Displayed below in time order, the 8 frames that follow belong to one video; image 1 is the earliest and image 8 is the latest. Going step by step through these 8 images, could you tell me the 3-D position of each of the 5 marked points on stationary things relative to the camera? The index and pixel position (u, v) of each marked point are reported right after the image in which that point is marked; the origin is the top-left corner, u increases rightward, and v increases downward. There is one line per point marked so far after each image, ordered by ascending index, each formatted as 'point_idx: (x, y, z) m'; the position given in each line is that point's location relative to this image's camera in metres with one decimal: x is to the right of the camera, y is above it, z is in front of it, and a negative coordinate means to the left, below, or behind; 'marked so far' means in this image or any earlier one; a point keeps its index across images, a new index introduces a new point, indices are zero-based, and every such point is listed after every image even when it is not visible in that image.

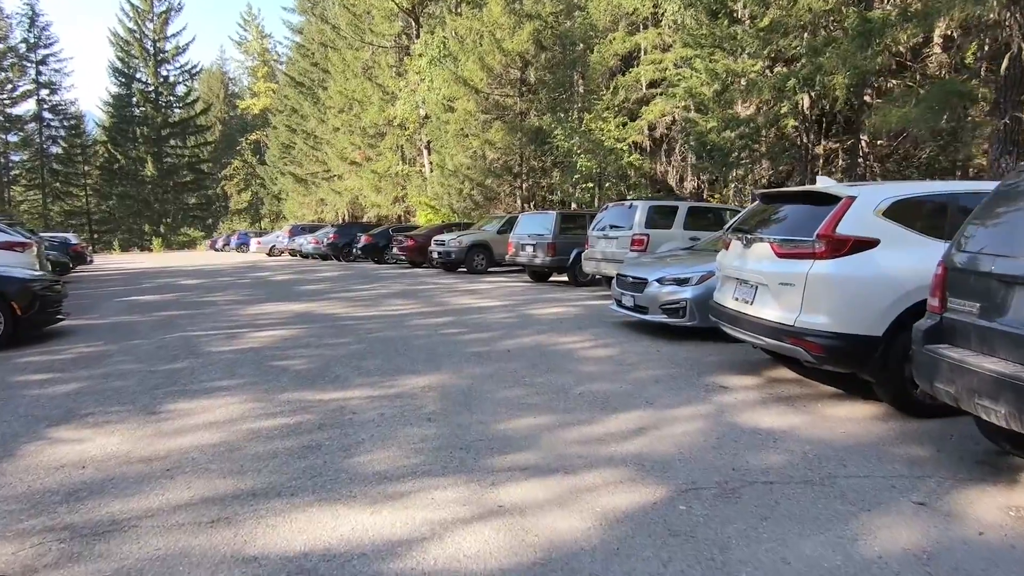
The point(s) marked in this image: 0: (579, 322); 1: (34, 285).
0: (+1.0, -0.5, +9.4) m
1: (-6.6, 0.0, +8.3) m
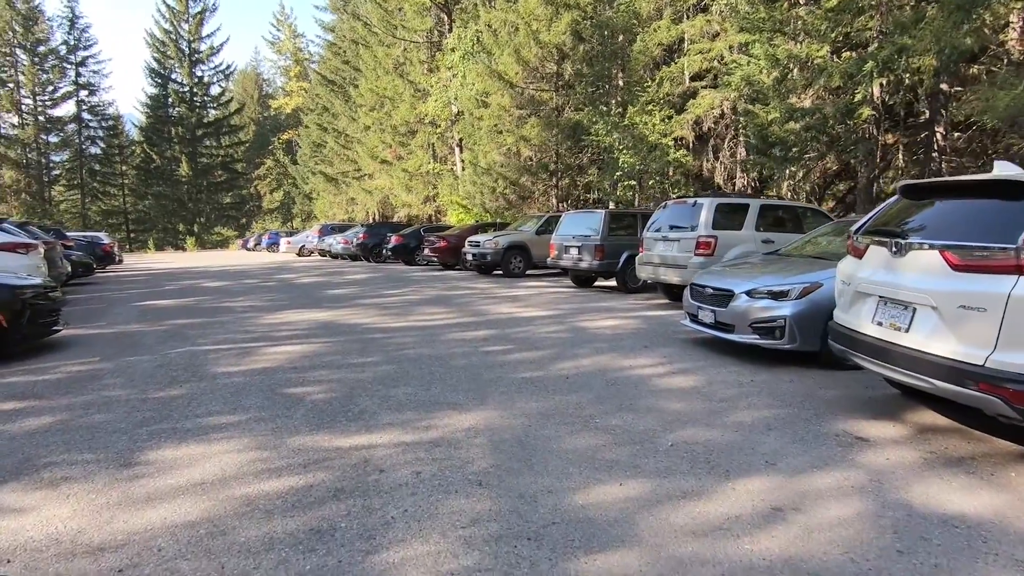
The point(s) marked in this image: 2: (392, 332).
0: (+1.7, -0.7, +8.0) m
1: (-5.9, -0.1, +7.3) m
2: (-1.8, -0.7, +9.0) m
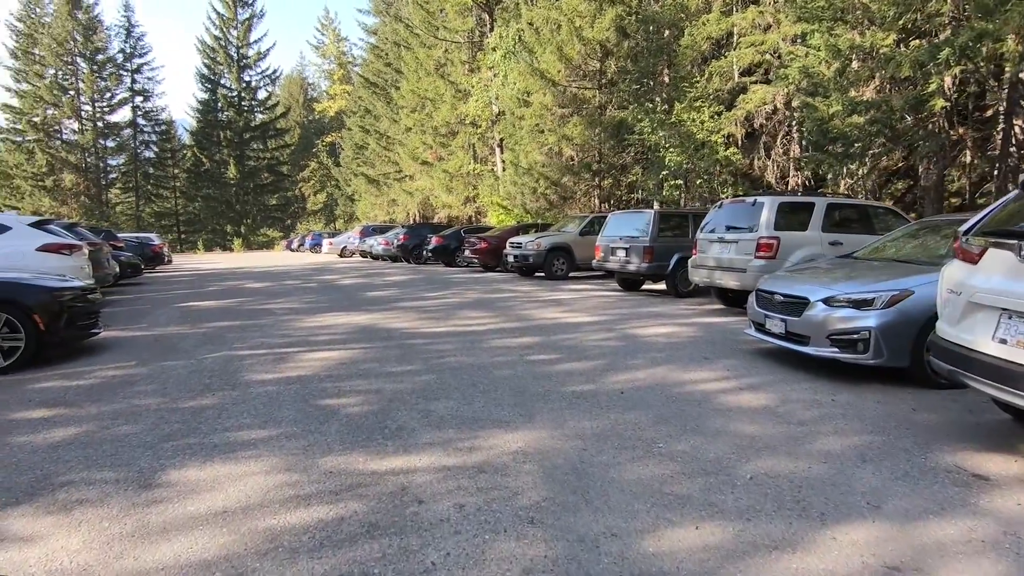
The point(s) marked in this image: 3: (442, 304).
0: (+2.3, -0.7, +7.4) m
1: (-5.4, -0.1, +7.2) m
2: (-1.1, -0.7, +8.6) m
3: (-1.4, -0.3, +12.1) m
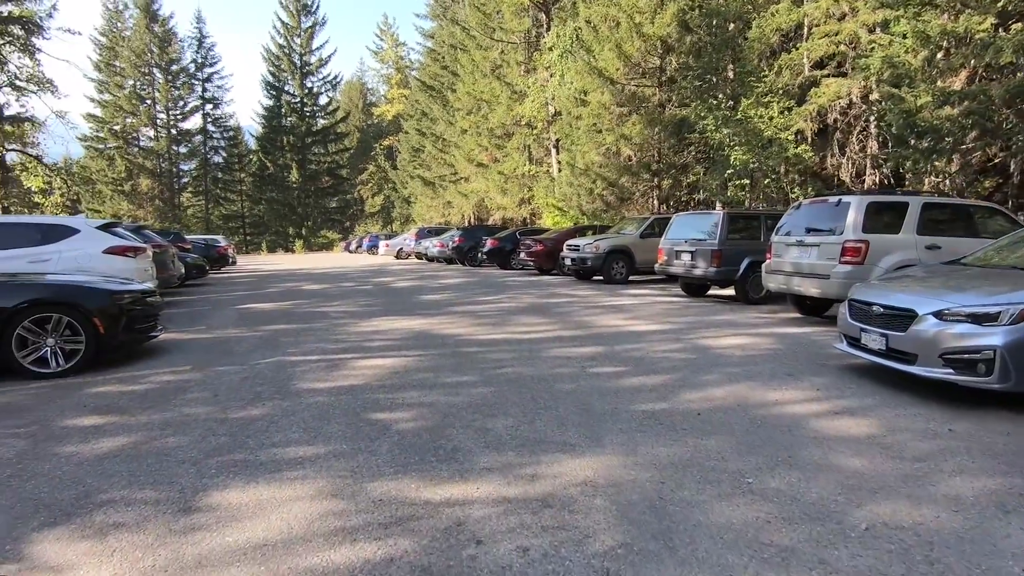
0: (+3.0, -0.8, +6.7) m
1: (-4.7, -0.1, +7.2) m
2: (-0.3, -0.8, +8.2) m
3: (-0.3, -0.4, +11.8) m
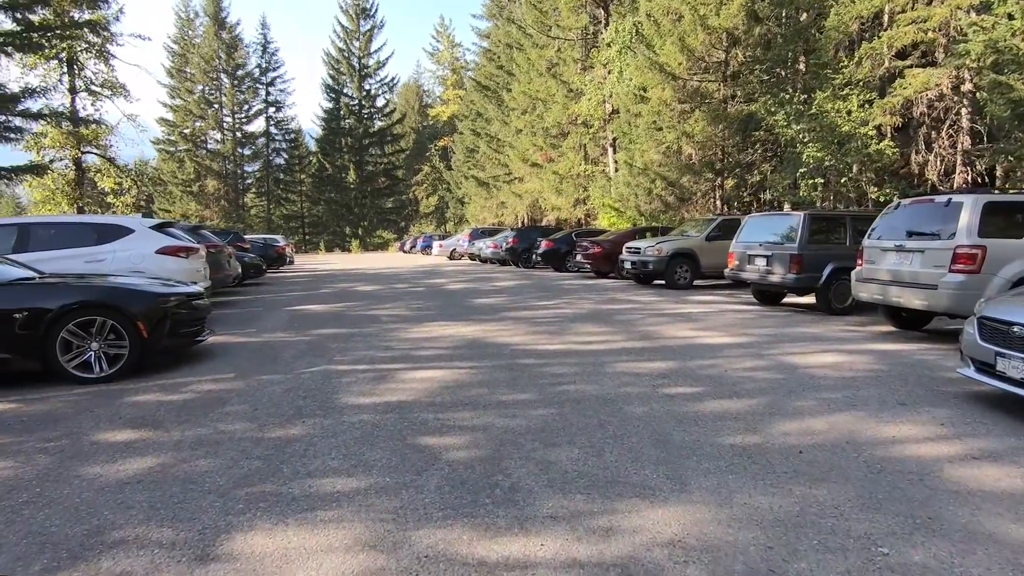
0: (+3.6, -1.0, +5.8) m
1: (-4.0, -0.2, +6.9) m
2: (+0.4, -0.9, +7.5) m
3: (+0.8, -0.5, +11.1) m
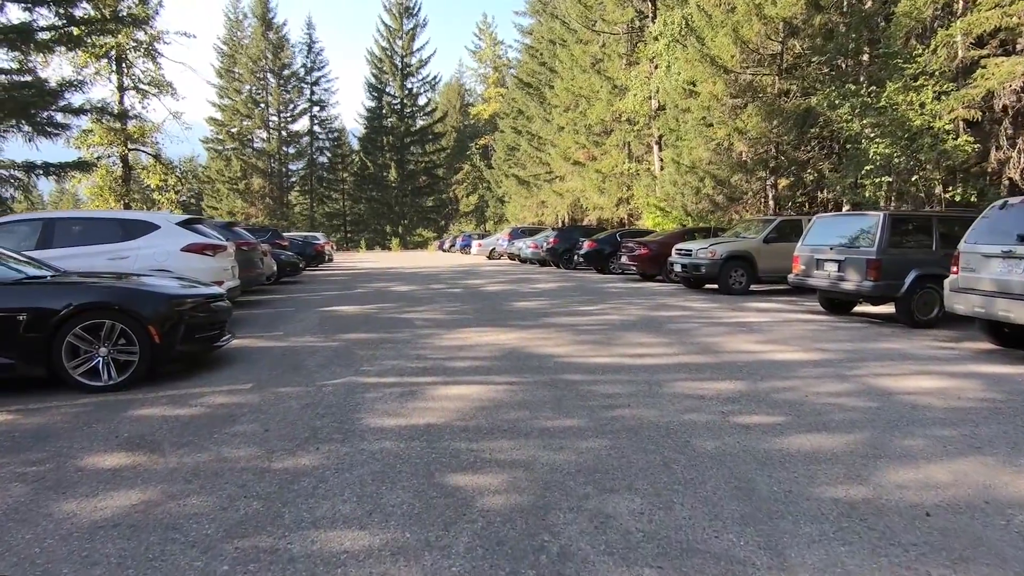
0: (+4.0, -1.1, +4.8) m
1: (-3.5, -0.2, +6.4) m
2: (+0.9, -0.9, +6.7) m
3: (+1.5, -0.6, +10.2) m
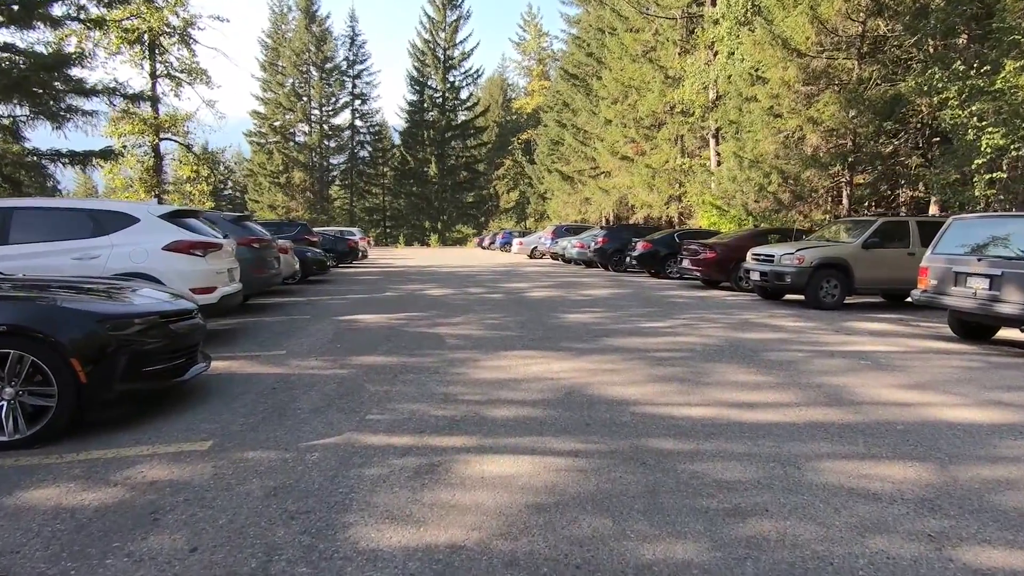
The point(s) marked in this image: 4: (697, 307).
0: (+4.4, -1.4, +2.6) m
1: (-3.0, -0.3, +4.6) m
2: (+1.4, -1.2, +4.7) m
3: (+2.2, -0.8, +8.2) m
4: (+3.8, -0.4, +12.4) m
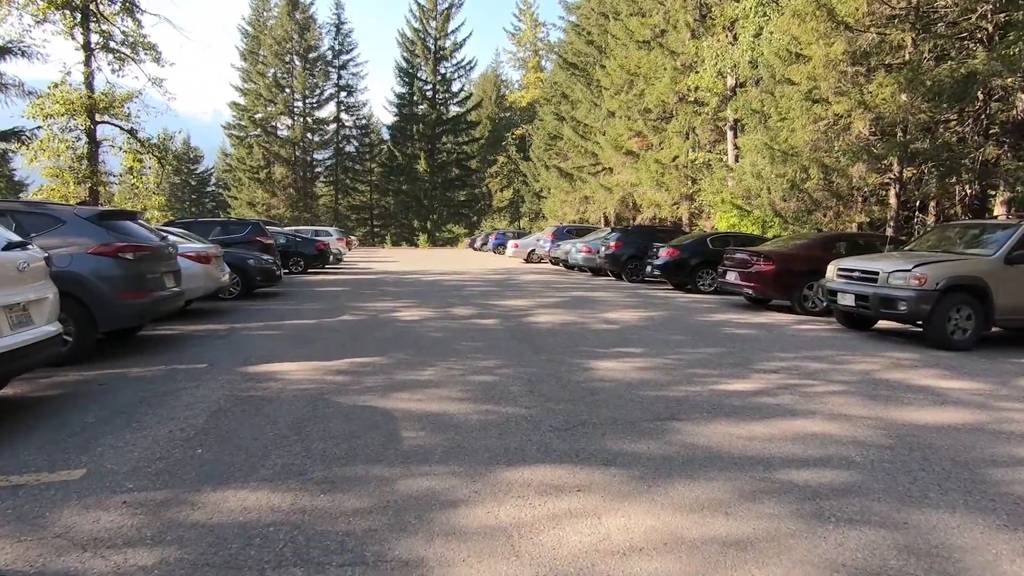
0: (+4.5, -1.8, -1.0) m
1: (-2.9, -0.7, +0.9) m
2: (+1.5, -1.6, +1.0) m
3: (+2.3, -1.2, +4.5) m
4: (+3.8, -0.8, +8.7) m
